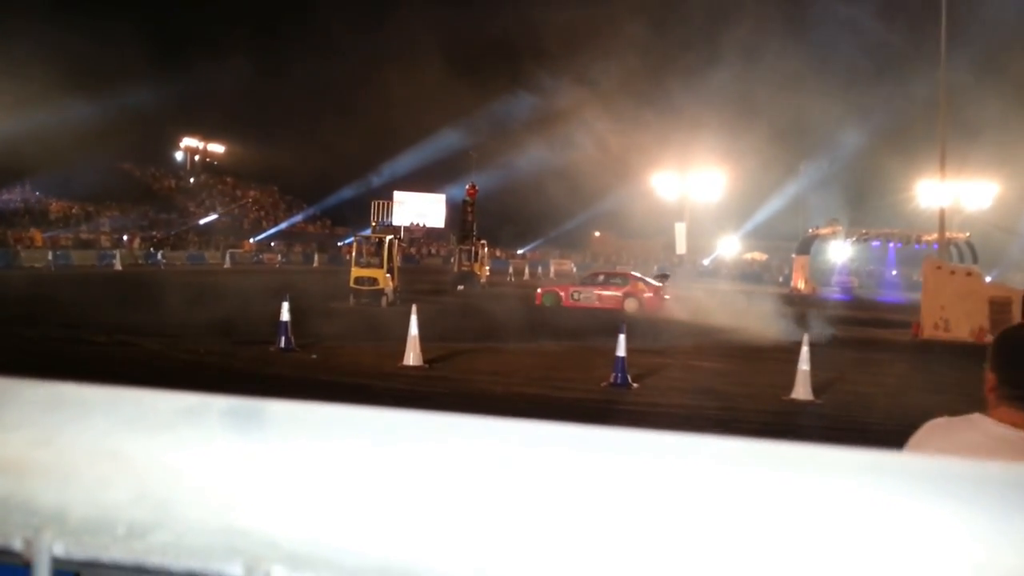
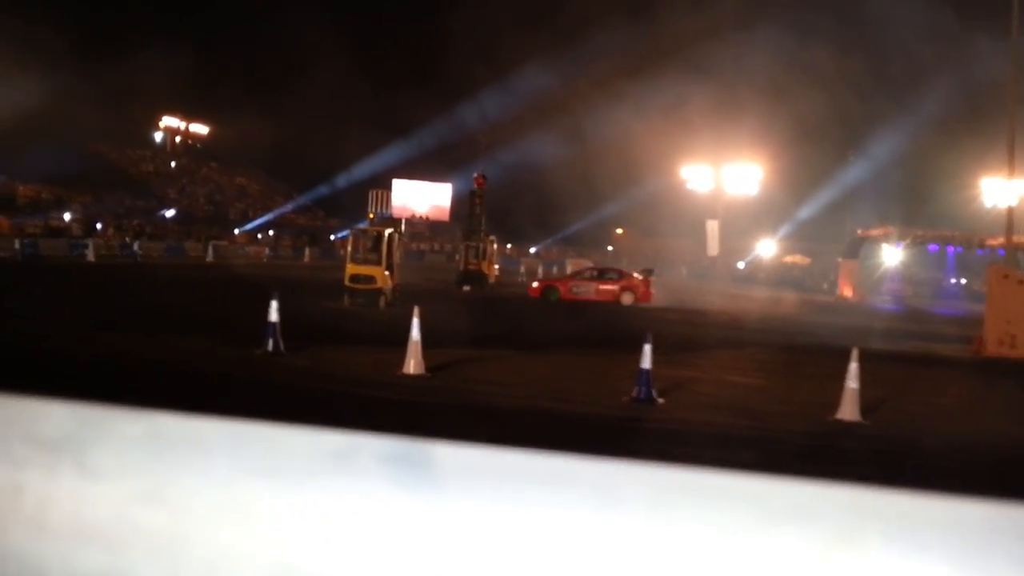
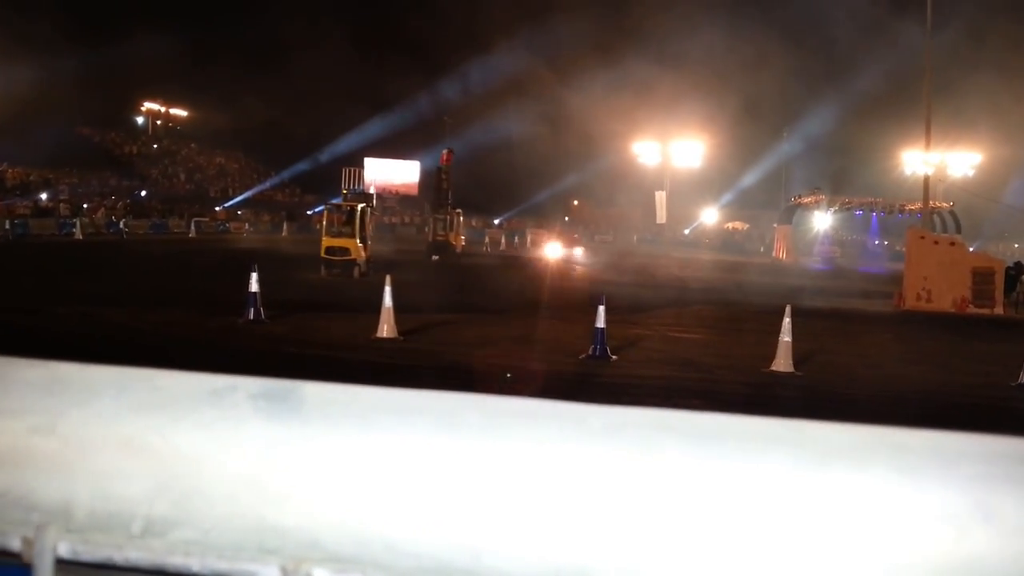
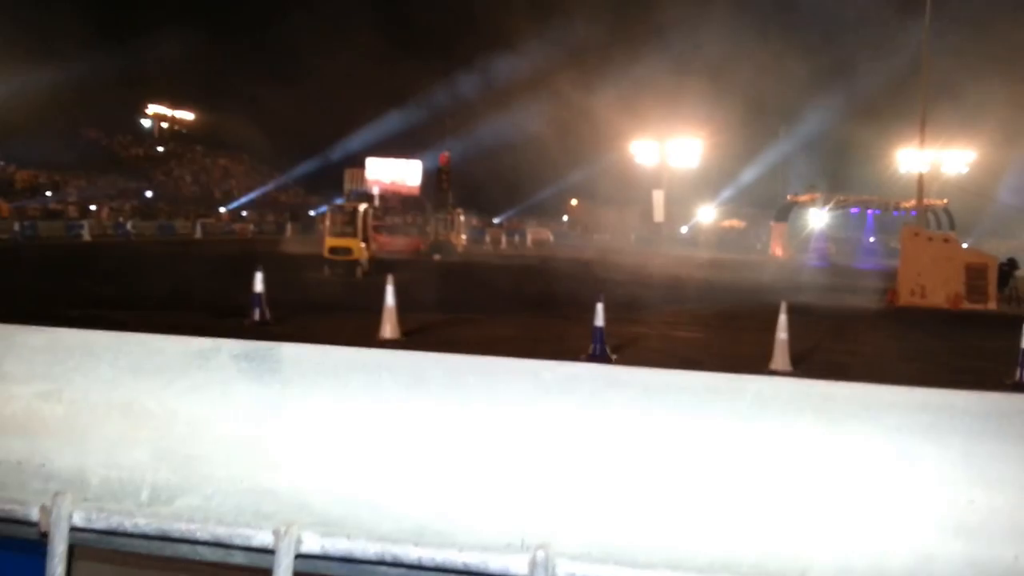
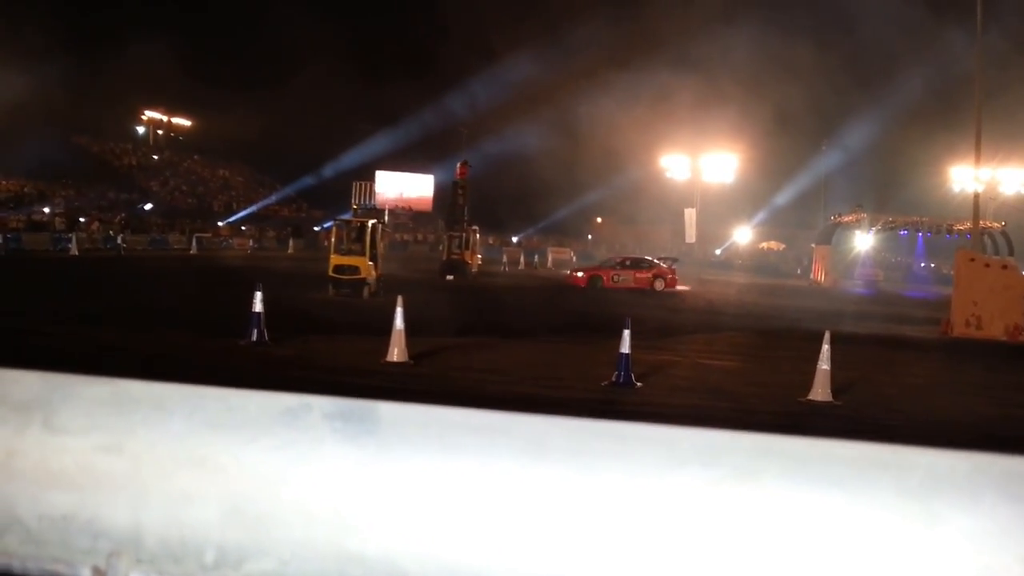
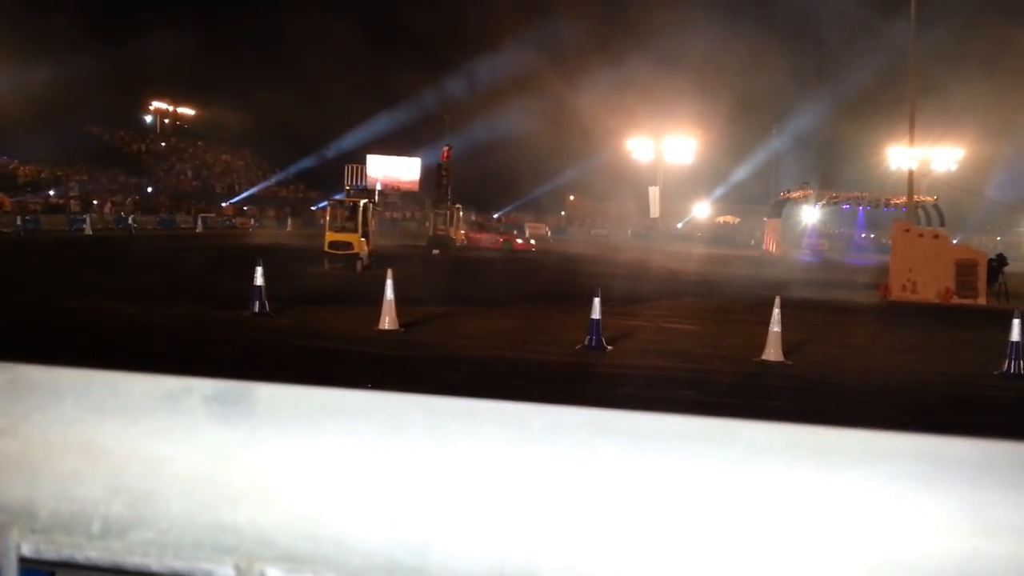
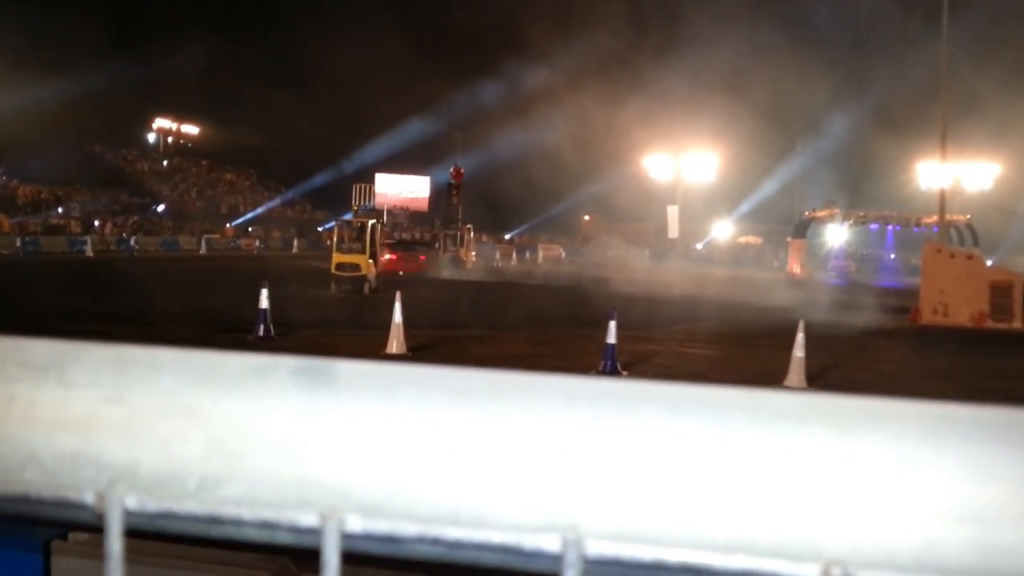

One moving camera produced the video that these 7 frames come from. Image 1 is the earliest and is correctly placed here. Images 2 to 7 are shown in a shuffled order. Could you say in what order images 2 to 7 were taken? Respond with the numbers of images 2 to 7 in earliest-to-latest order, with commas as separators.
7, 4, 6, 3, 5, 2
